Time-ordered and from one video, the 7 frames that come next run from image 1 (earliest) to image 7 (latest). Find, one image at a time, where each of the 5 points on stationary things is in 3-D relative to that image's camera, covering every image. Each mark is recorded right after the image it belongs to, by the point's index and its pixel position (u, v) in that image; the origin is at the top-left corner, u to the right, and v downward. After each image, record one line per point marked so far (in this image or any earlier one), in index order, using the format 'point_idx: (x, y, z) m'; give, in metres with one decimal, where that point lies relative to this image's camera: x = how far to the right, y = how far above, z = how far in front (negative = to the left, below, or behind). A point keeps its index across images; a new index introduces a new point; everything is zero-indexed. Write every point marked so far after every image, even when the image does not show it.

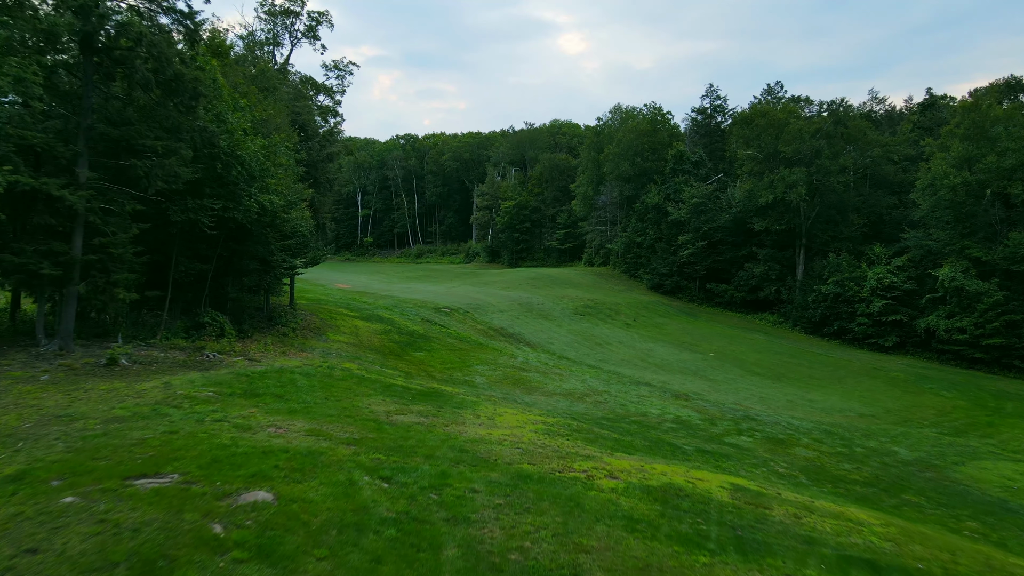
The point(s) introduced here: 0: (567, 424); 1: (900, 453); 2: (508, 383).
0: (+0.8, -1.9, +10.5) m
1: (+6.4, -2.7, +12.3) m
2: (-0.1, -2.0, +15.7) m
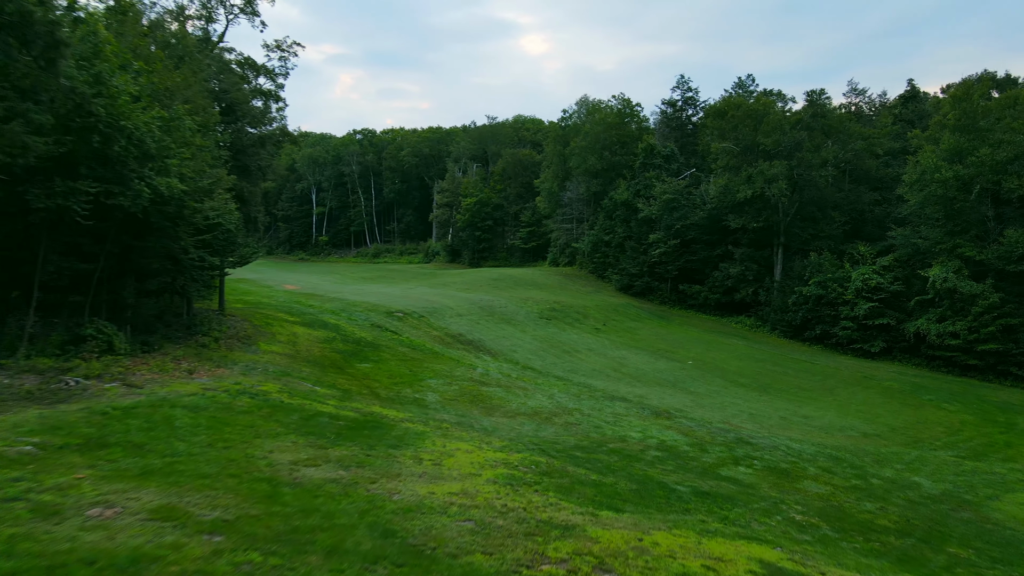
0: (+0.3, -2.0, +8.4) m
1: (+5.8, -2.8, +10.5) m
2: (-0.9, -2.1, +13.5) m
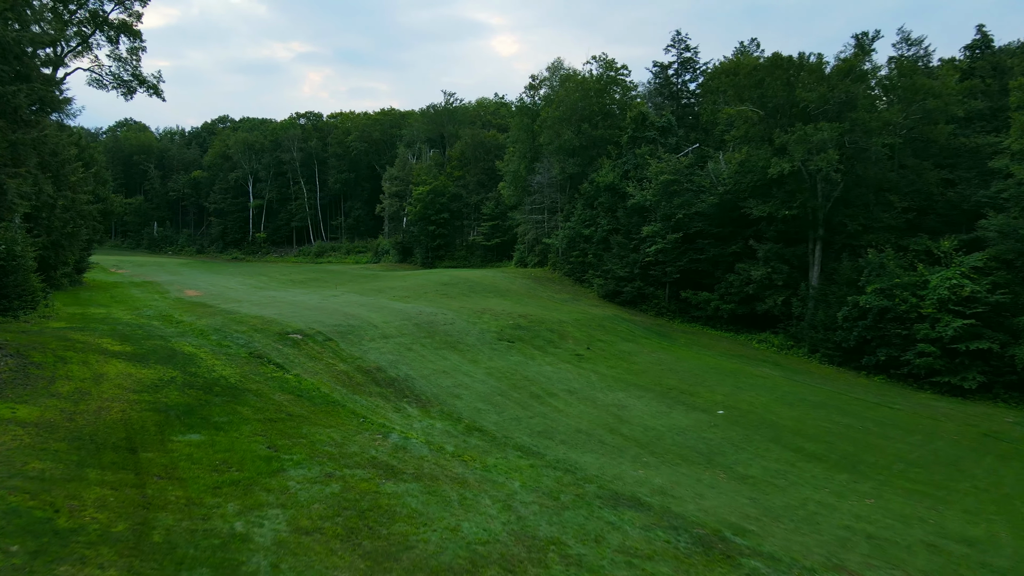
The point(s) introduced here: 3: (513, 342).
0: (-0.3, -2.2, +1.7) m
1: (+5.2, -3.0, +3.9) m
2: (-1.6, -2.3, +6.7) m
3: (0.0, -1.3, +17.2) m
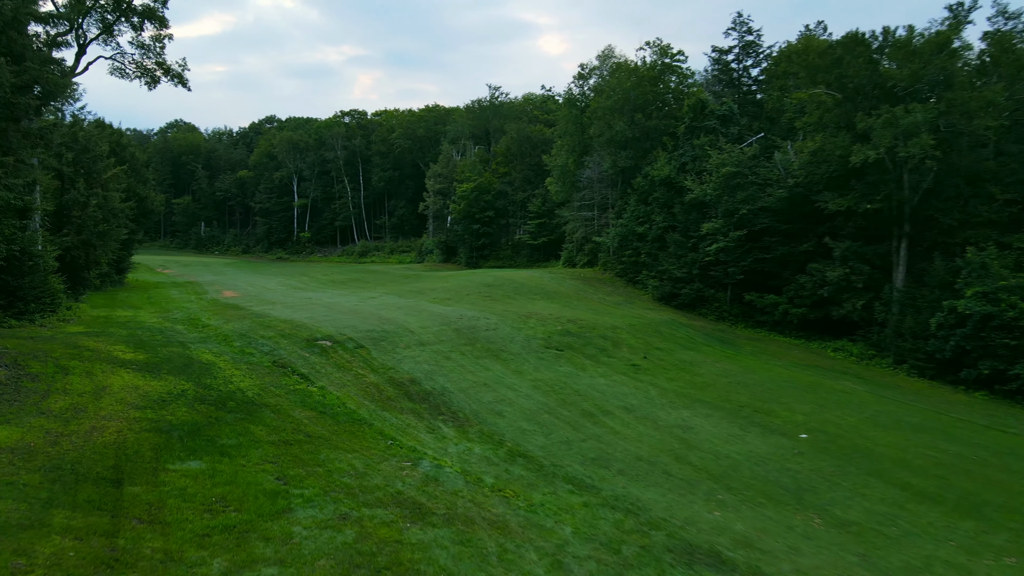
0: (-0.3, -2.3, +0.1) m
1: (+5.3, -3.1, +2.0) m
2: (-1.3, -2.4, +5.3) m
3: (+1.0, -1.3, +15.6) m
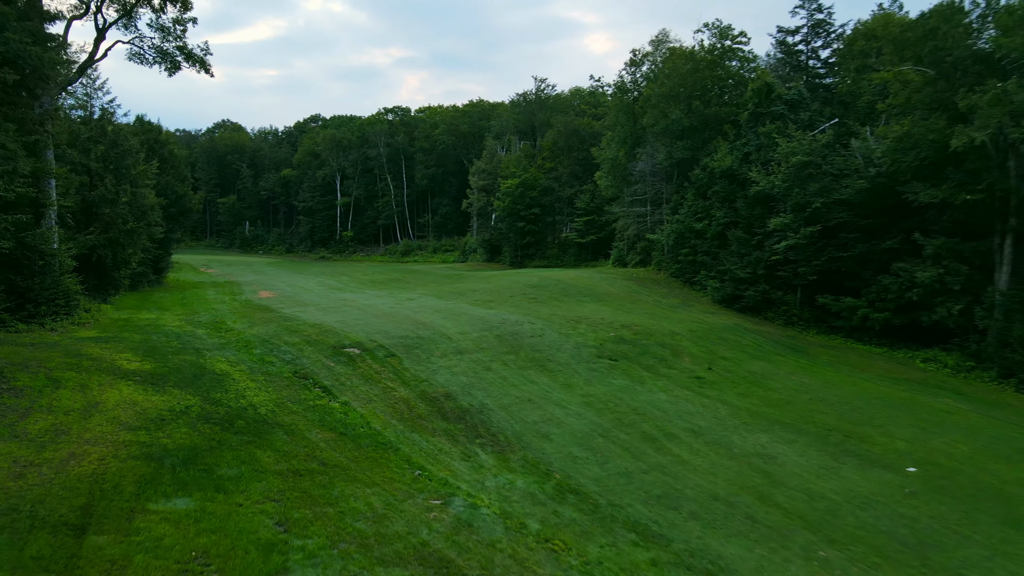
0: (-0.3, -2.3, -1.4) m
1: (+5.4, -3.1, +0.1) m
2: (-1.0, -2.4, +3.8) m
3: (+1.9, -1.4, +13.9) m
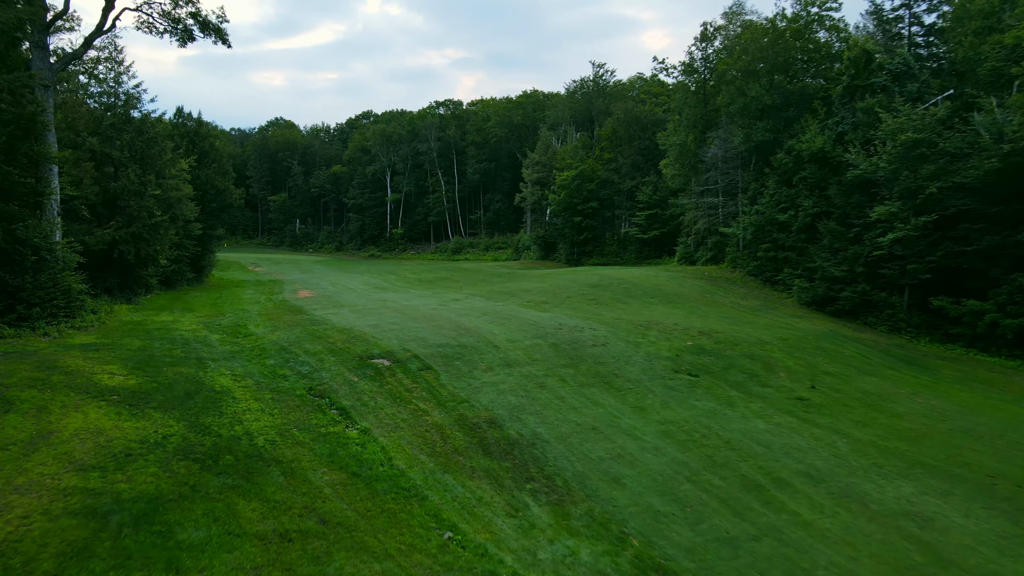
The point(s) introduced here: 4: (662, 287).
0: (-0.5, -2.3, -3.7) m
1: (+5.3, -3.2, -2.5) m
2: (-0.8, -2.4, +1.6) m
3: (+2.9, -1.4, +11.5) m
4: (+4.0, 0.0, +19.5) m
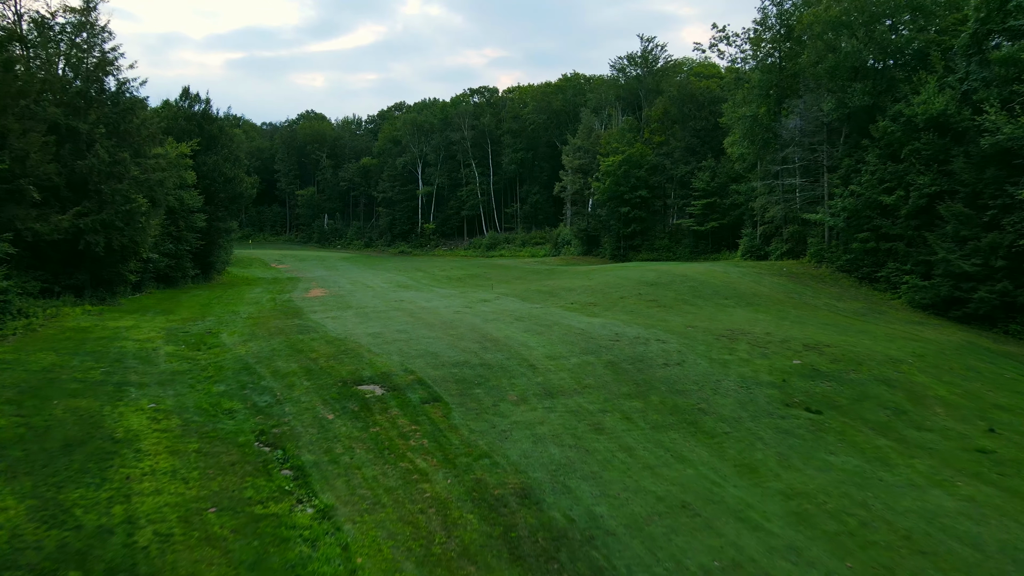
0: (-0.8, -2.3, -6.9) m
1: (+5.0, -3.2, -6.1) m
2: (-0.9, -2.4, -1.7) m
3: (+3.3, -1.4, +8.0) m
4: (+4.8, +0.1, +16.0) m
